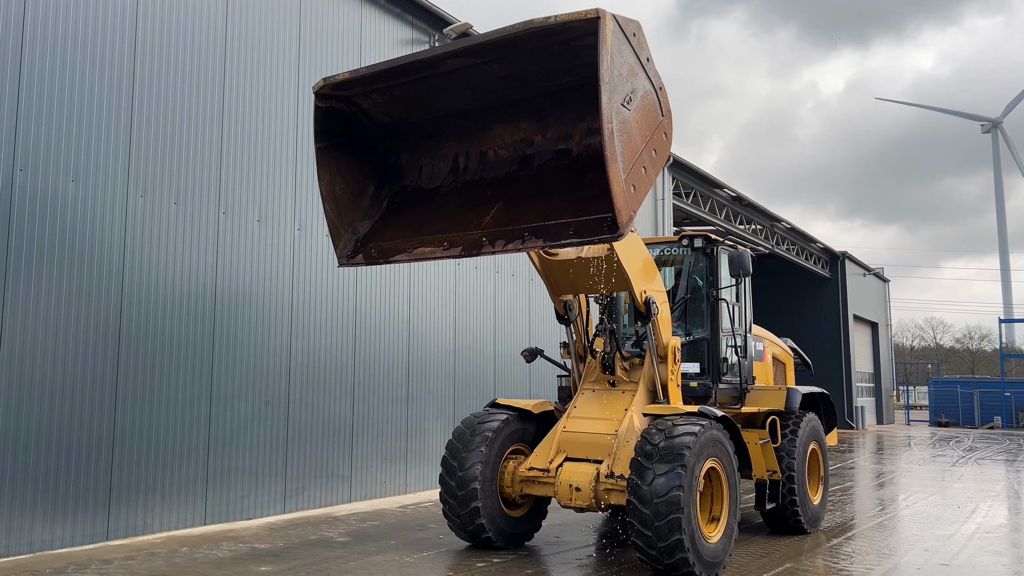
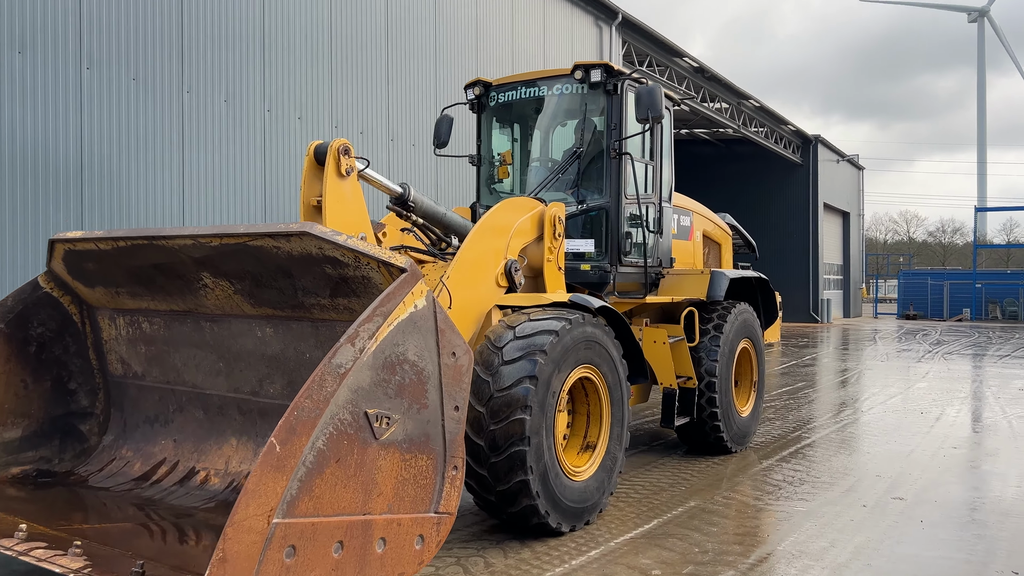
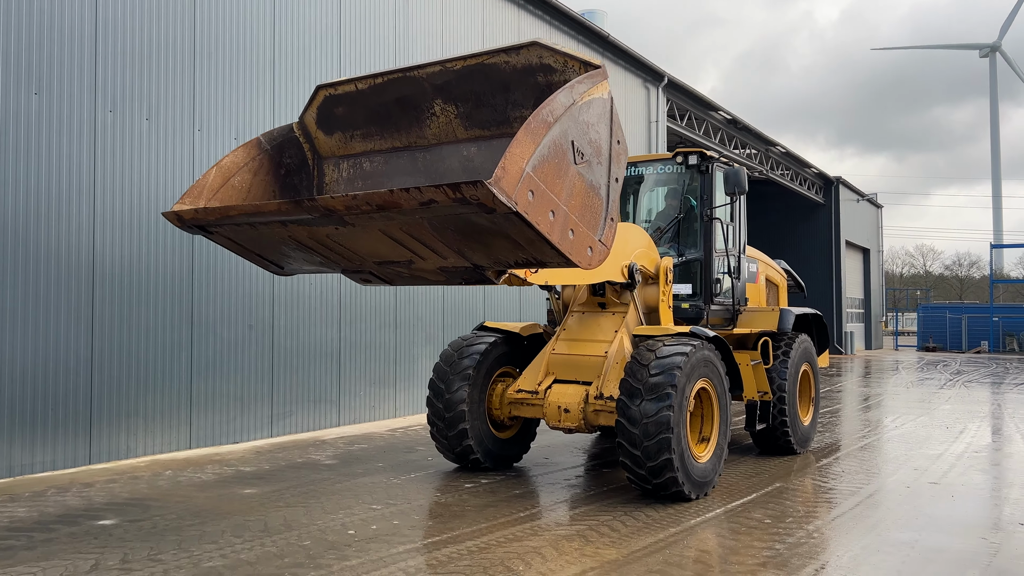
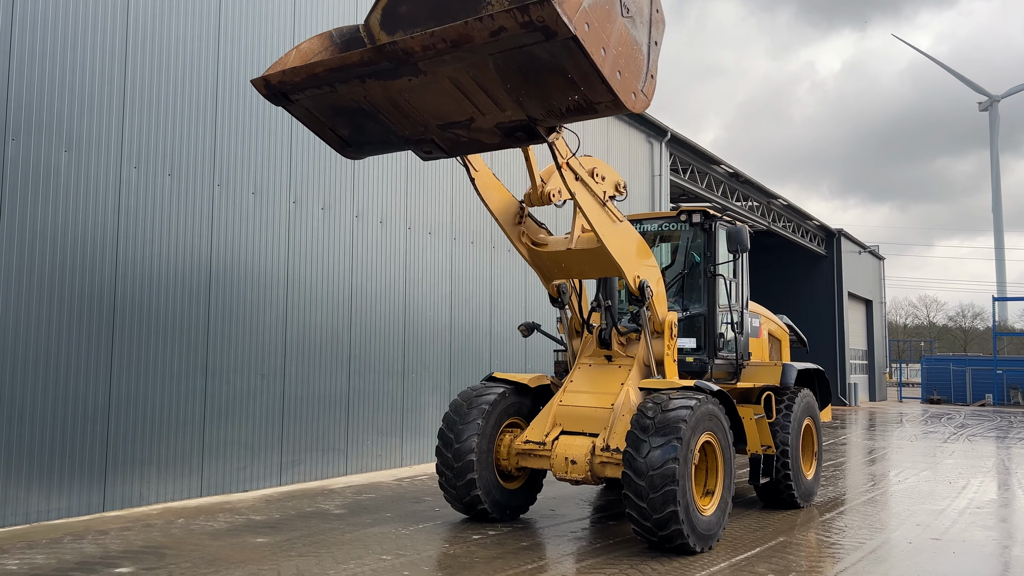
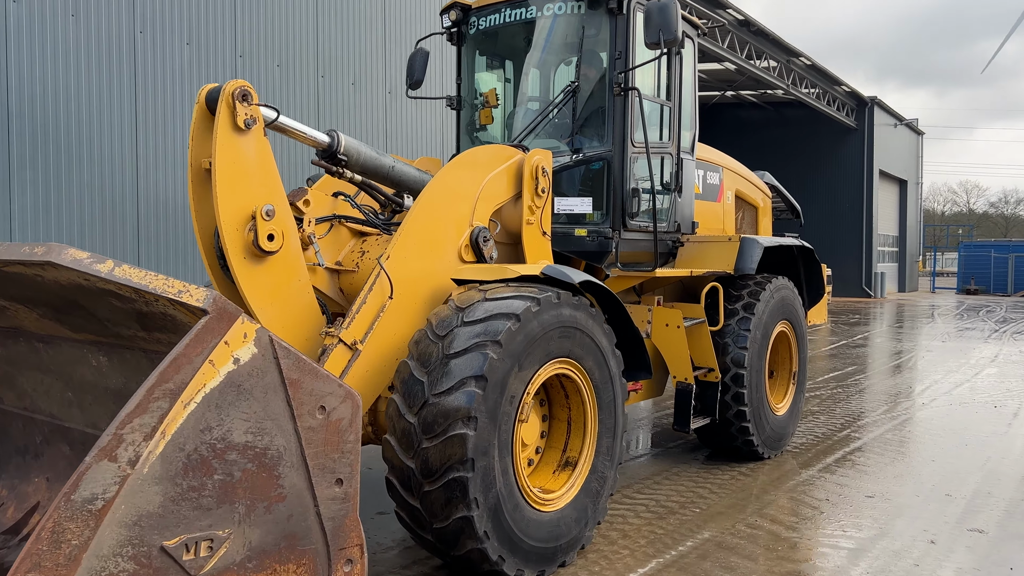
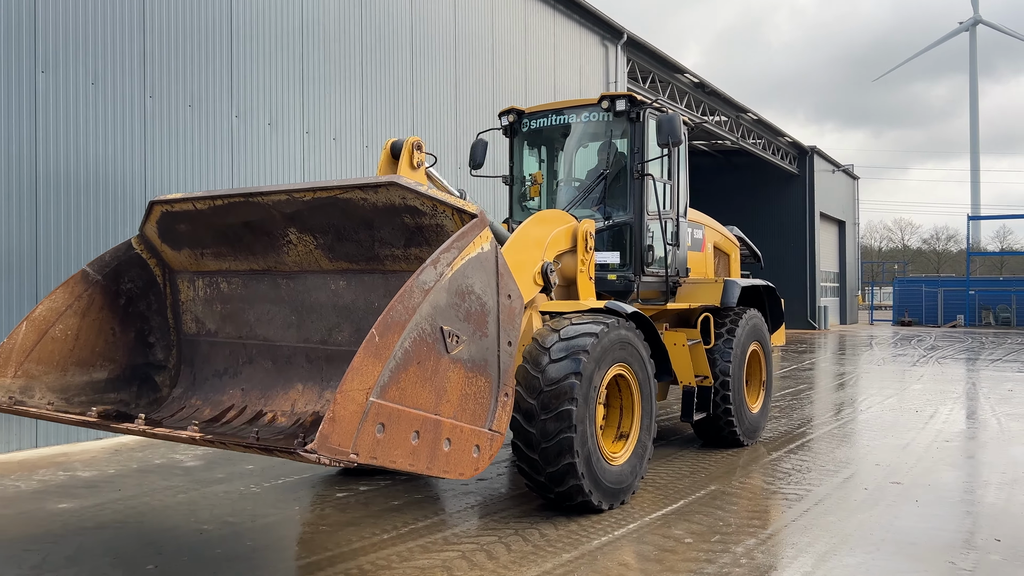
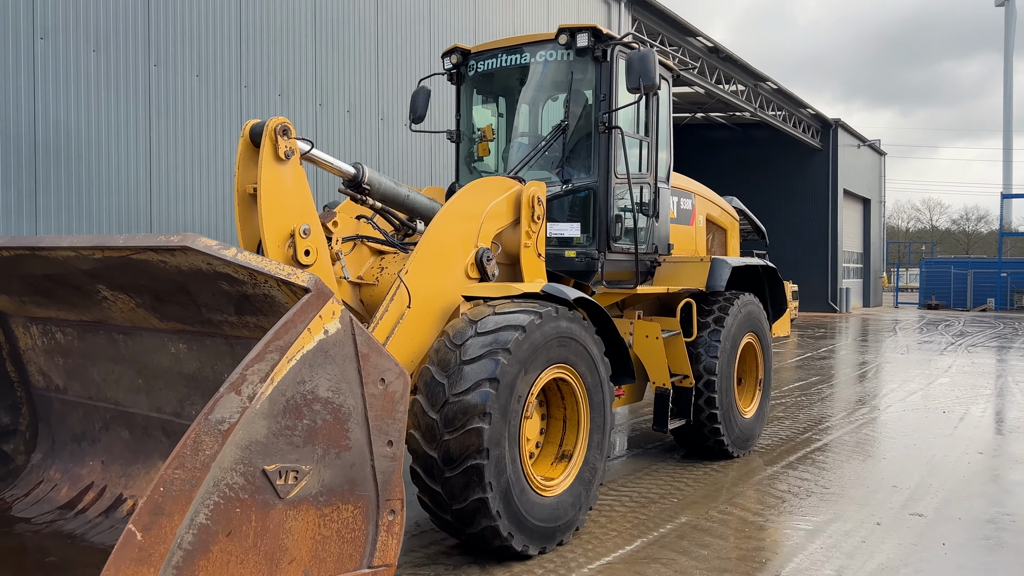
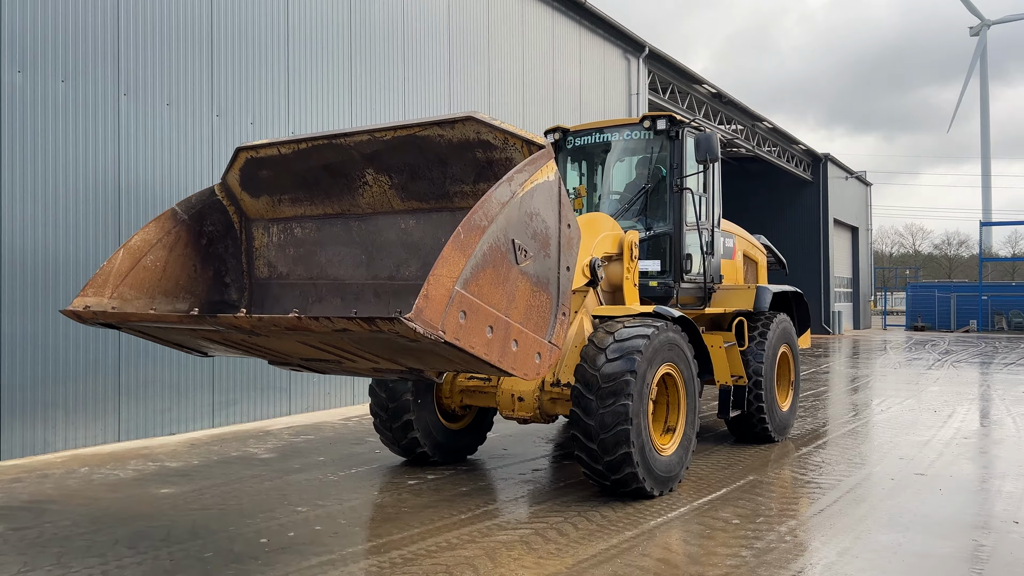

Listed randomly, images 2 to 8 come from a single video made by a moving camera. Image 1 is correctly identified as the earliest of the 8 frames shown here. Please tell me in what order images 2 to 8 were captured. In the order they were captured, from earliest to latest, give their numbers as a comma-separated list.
4, 3, 8, 6, 2, 7, 5
